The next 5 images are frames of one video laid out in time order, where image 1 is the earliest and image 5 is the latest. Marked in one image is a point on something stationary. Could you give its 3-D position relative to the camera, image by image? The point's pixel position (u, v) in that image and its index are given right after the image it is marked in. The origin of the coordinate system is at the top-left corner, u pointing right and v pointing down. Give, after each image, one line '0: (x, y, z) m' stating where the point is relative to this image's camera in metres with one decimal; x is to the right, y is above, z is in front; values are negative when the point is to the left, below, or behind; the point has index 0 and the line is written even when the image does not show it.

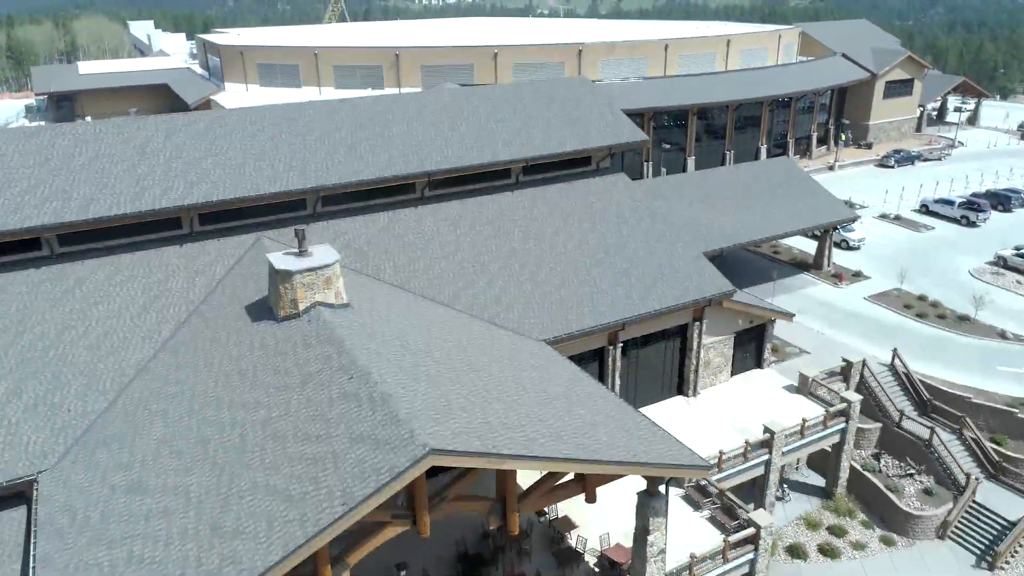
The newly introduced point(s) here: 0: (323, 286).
0: (-4.8, 0.0, +20.0) m
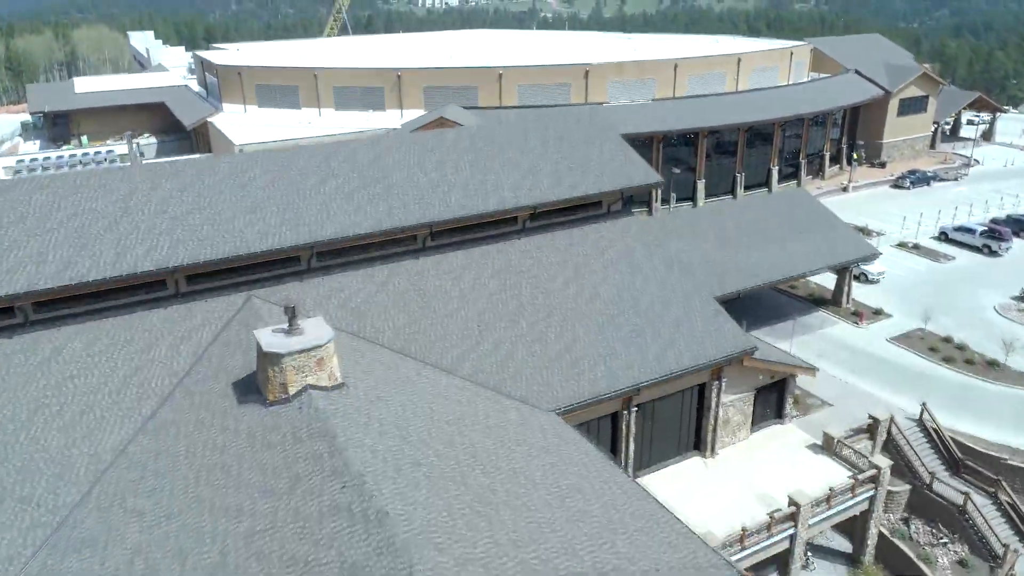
0: (-4.6, -1.9, +18.4) m
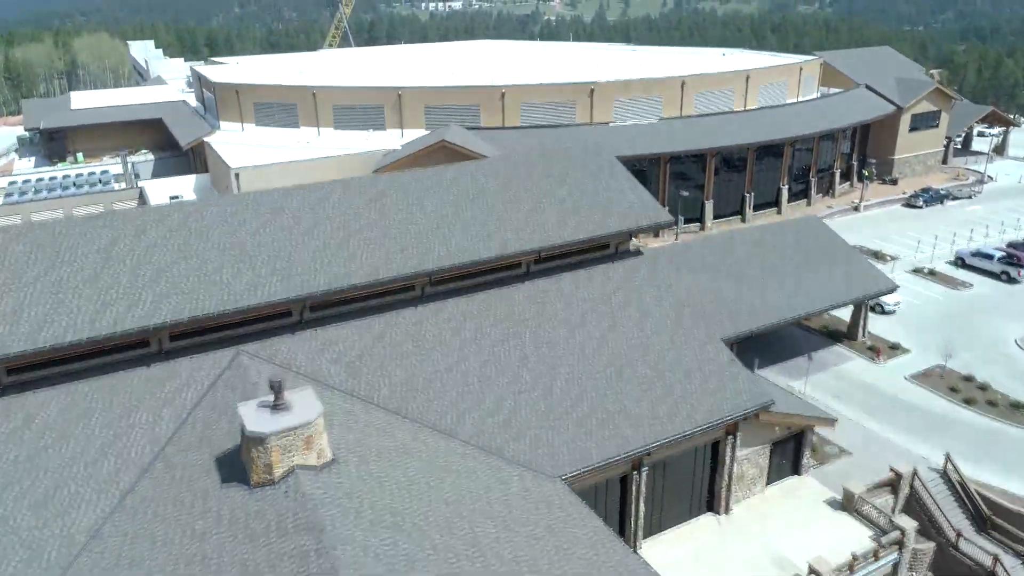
0: (-4.6, -3.5, +17.0) m
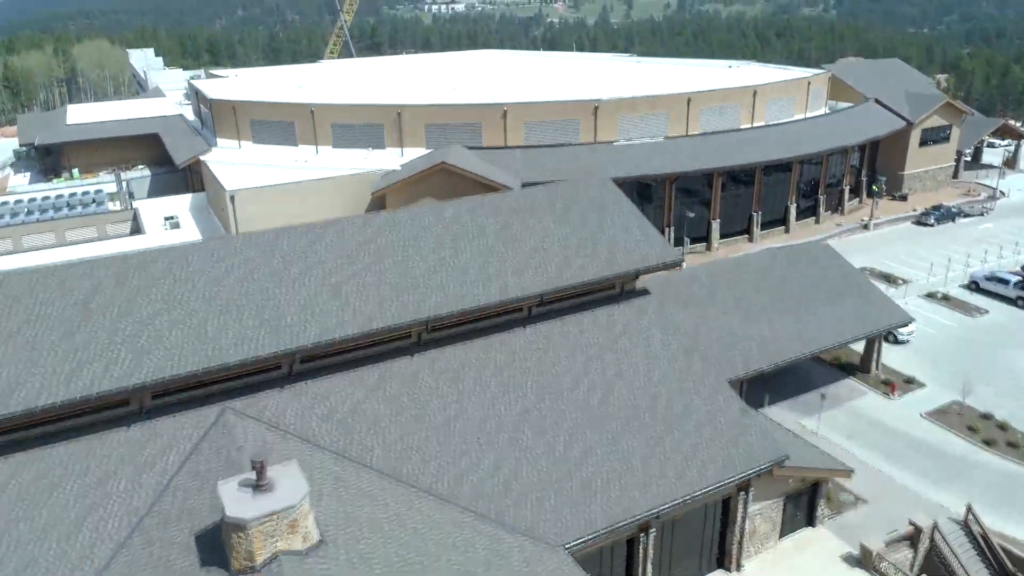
0: (-4.6, -4.9, +15.8) m
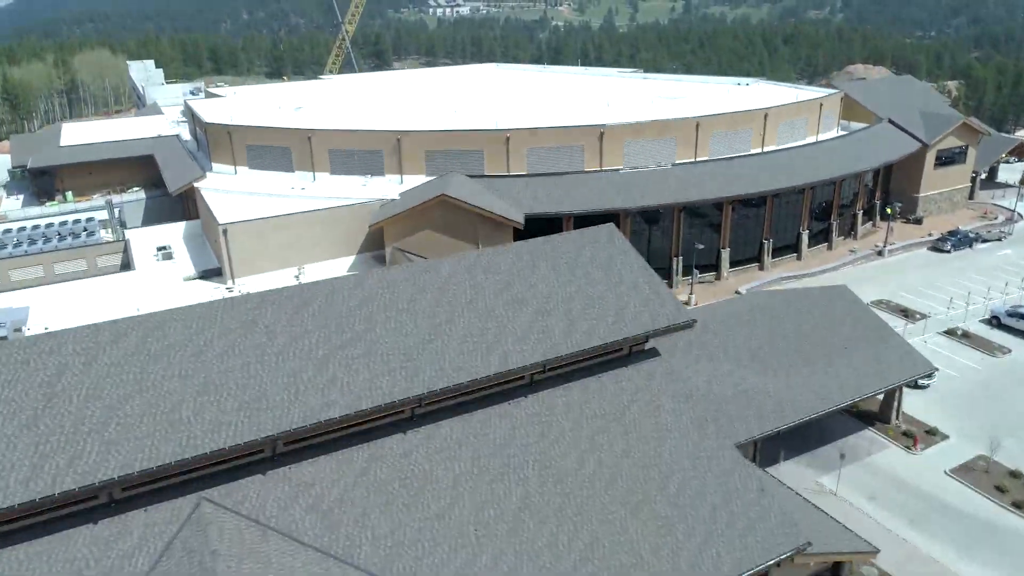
0: (-4.6, -6.9, +14.2) m
